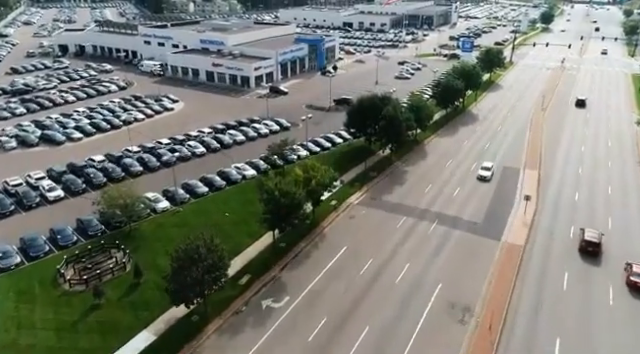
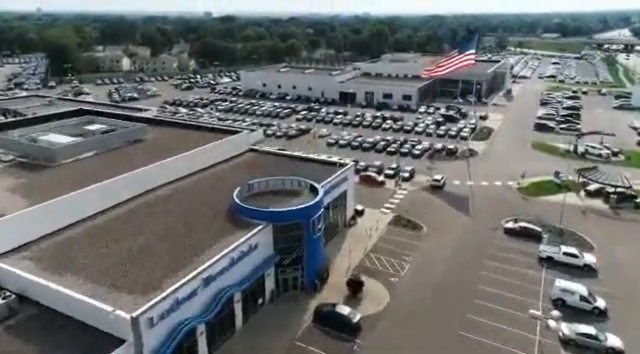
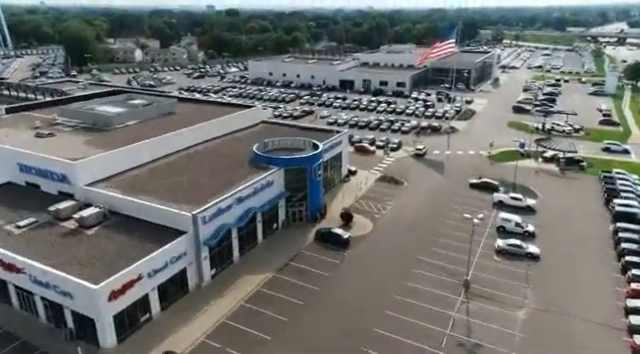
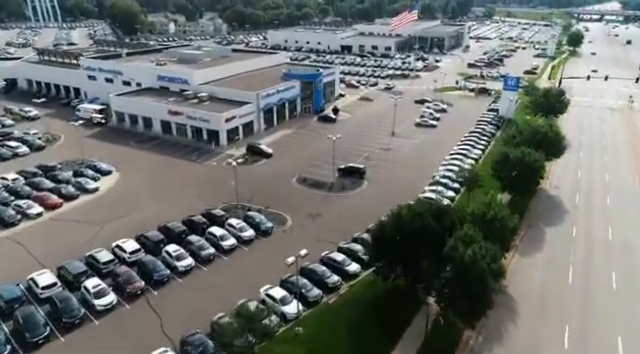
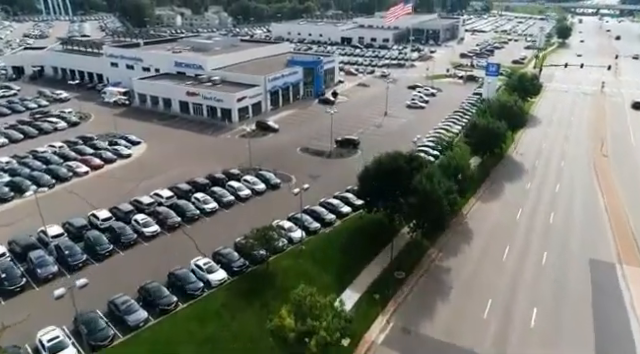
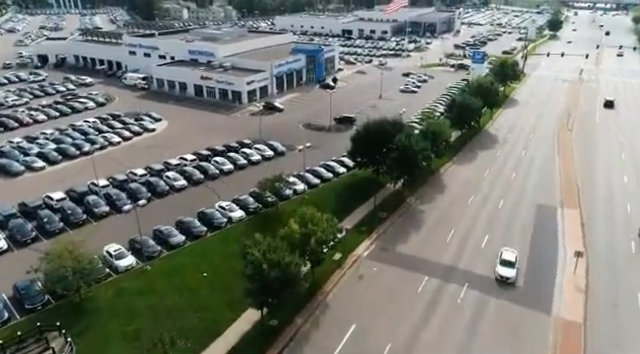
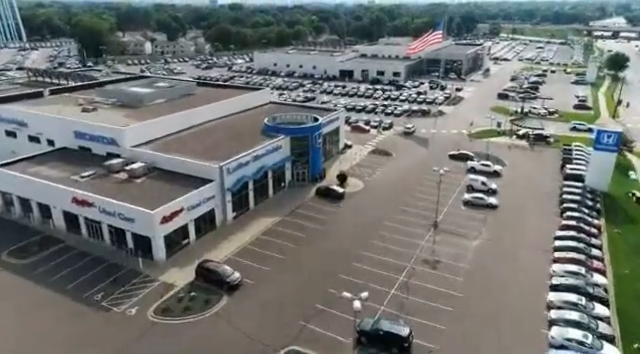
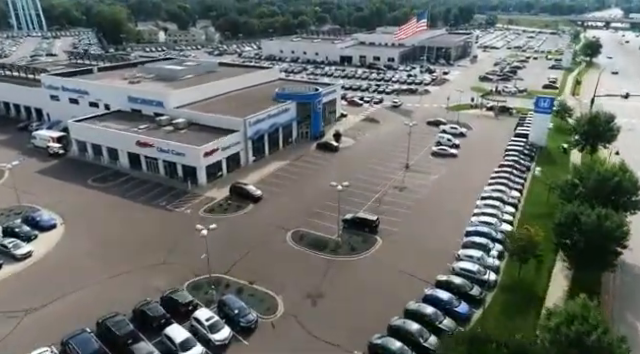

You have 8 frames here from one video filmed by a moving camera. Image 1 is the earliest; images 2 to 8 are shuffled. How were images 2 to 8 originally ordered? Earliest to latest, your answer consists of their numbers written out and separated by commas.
6, 5, 4, 8, 7, 3, 2
